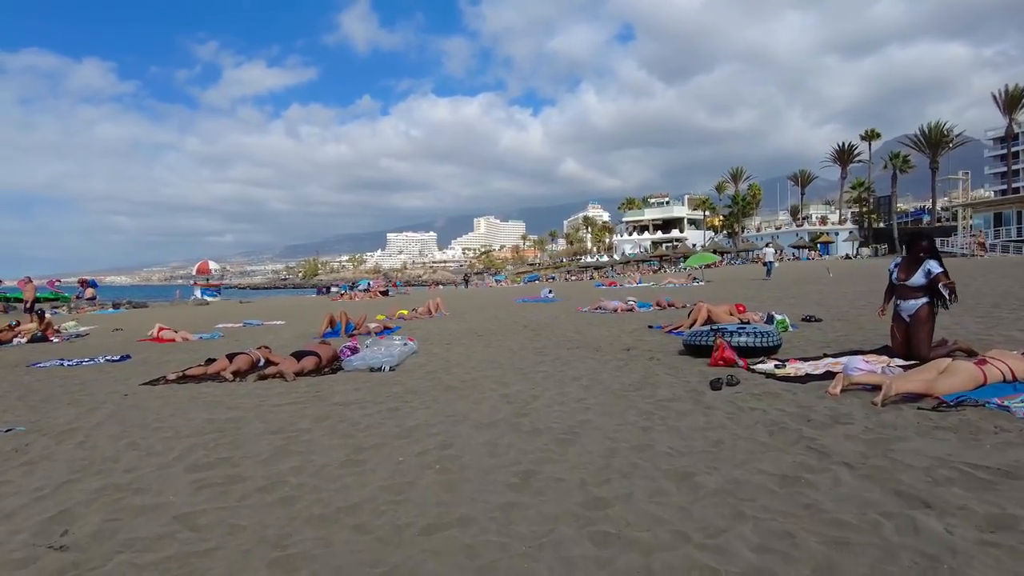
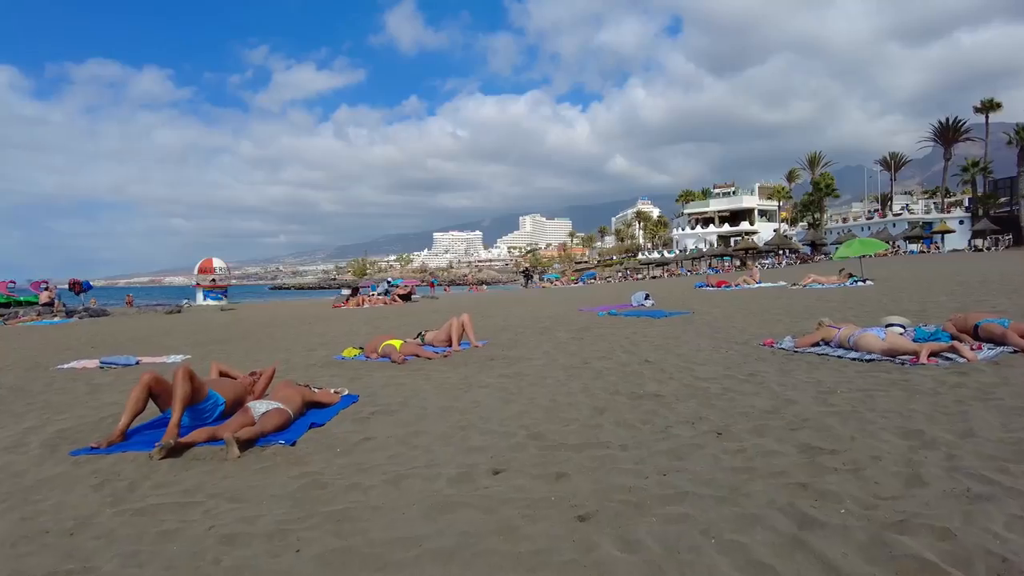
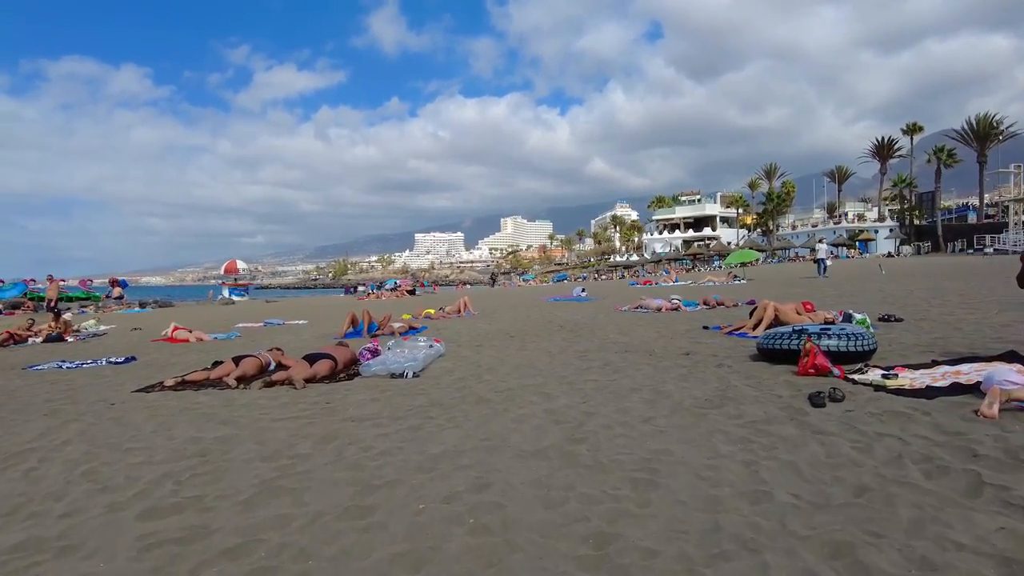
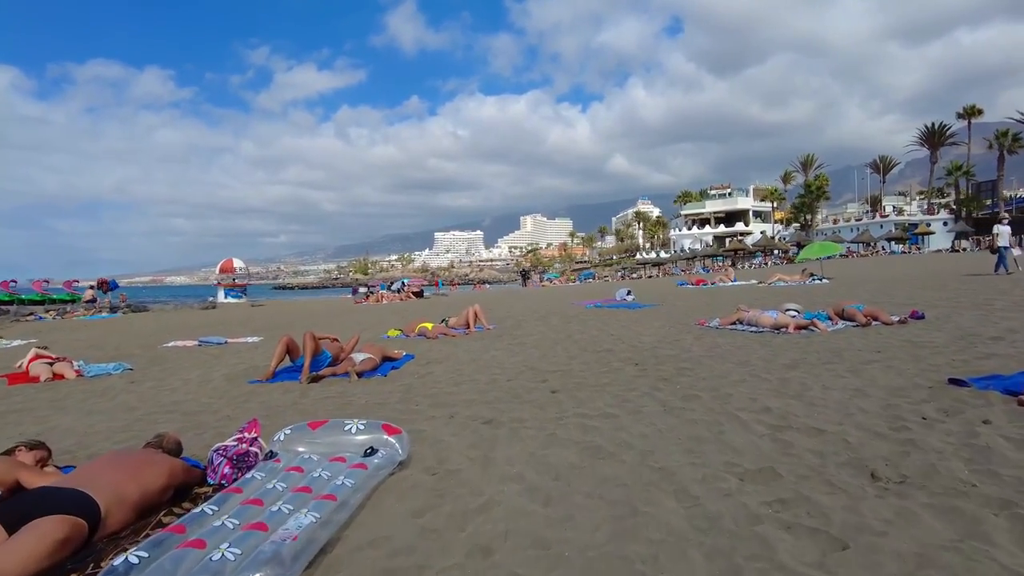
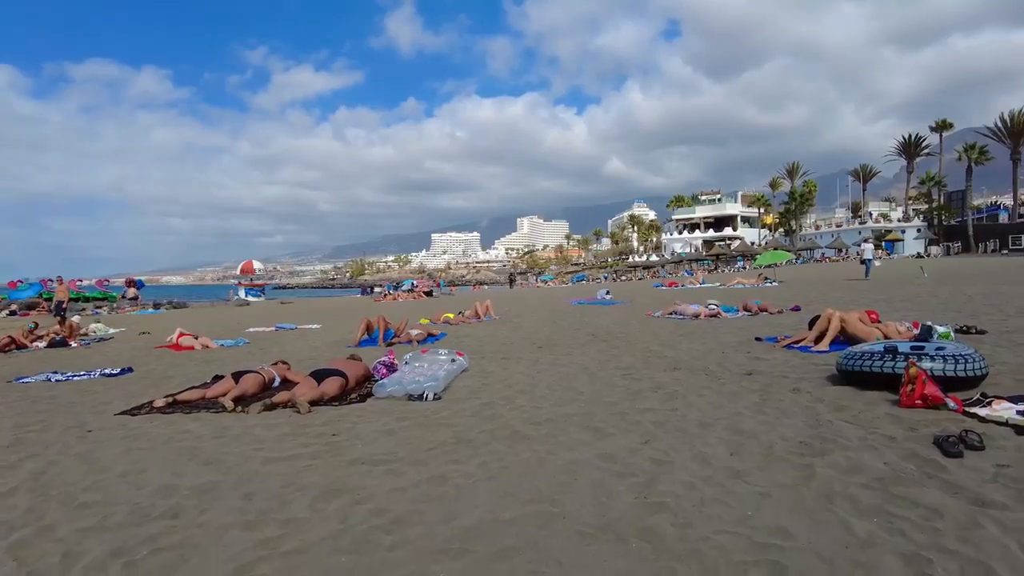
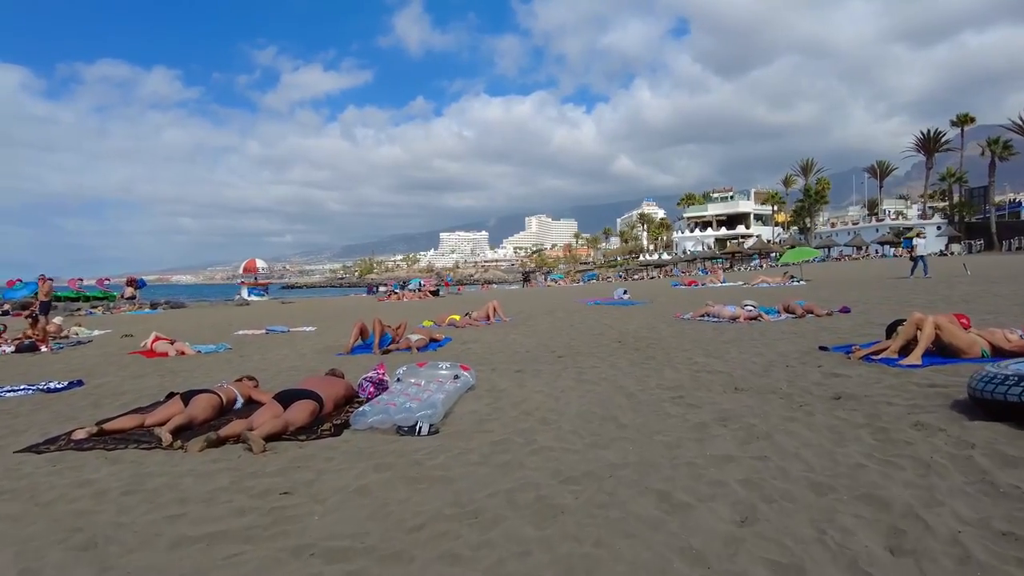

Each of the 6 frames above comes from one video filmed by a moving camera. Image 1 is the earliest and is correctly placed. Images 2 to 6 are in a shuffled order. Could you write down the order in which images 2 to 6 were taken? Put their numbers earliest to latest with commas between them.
3, 5, 6, 4, 2
